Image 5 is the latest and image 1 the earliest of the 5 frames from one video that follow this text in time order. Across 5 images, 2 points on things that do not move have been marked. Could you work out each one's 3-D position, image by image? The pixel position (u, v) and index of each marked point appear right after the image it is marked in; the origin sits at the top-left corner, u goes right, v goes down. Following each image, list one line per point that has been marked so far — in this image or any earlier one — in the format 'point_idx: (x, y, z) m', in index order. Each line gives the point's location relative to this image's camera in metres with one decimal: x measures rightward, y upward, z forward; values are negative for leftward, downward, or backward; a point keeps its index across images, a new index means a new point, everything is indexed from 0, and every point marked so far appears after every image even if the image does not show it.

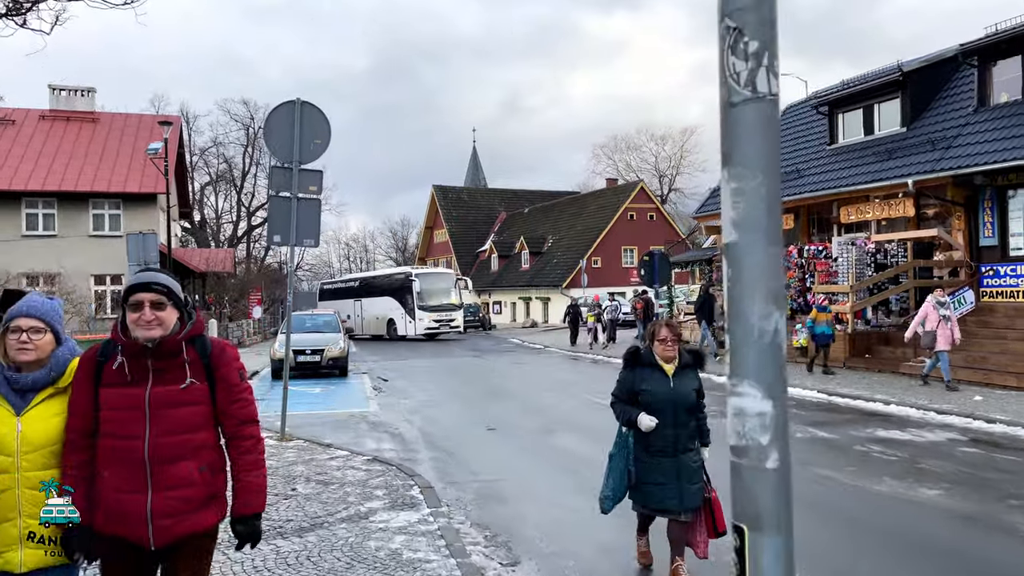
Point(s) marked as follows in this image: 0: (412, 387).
0: (-2.1, -2.0, +16.0) m
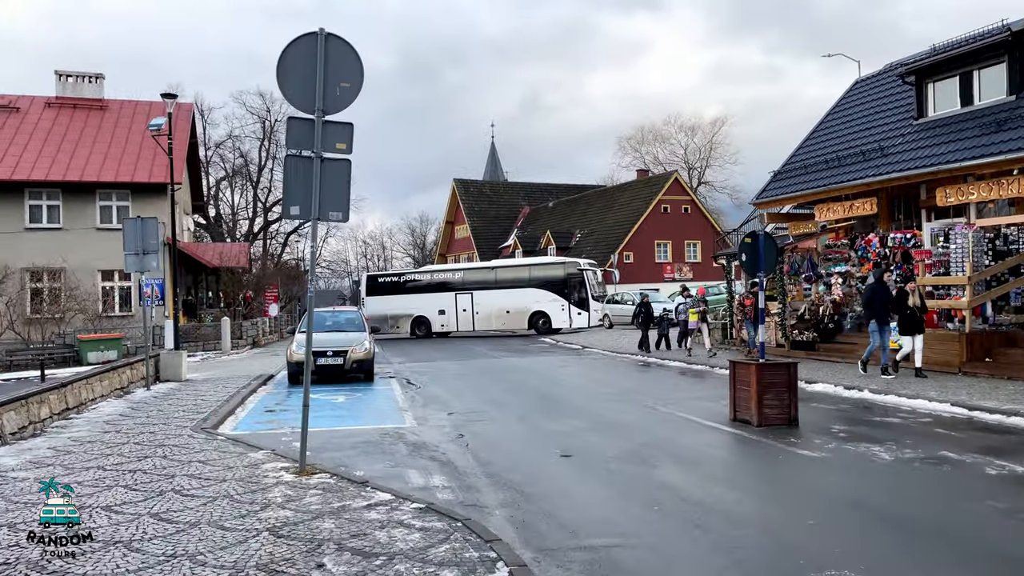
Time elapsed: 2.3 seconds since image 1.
0: (-1.1, -1.9, +13.8) m
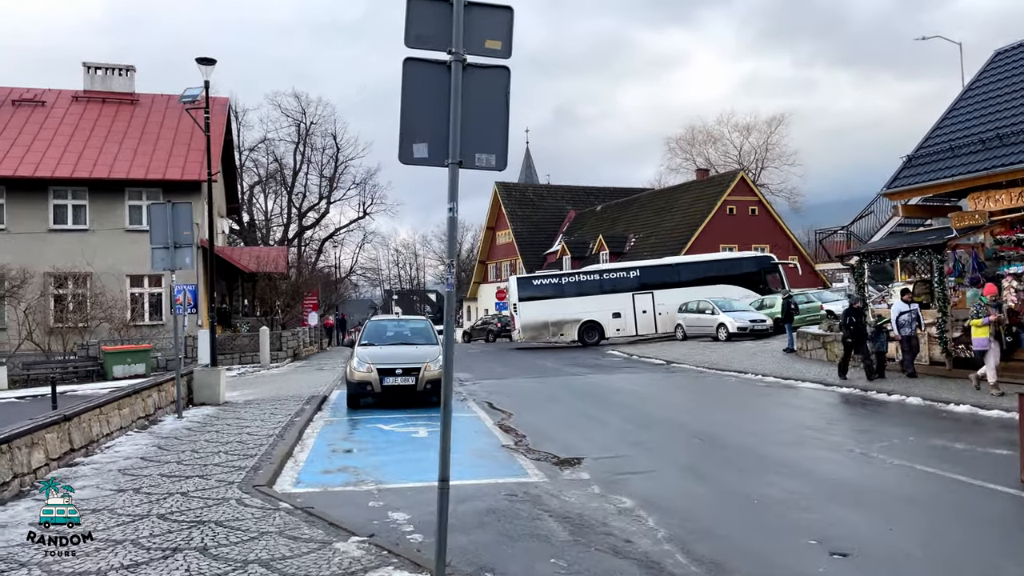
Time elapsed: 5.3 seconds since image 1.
0: (+0.7, -1.9, +10.8) m
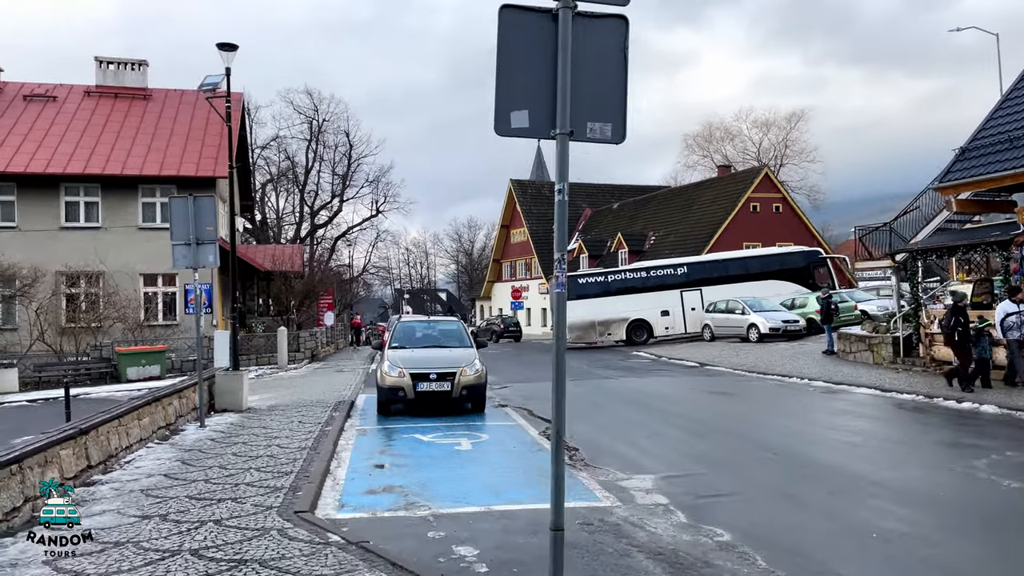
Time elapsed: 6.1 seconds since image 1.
0: (+1.3, -1.9, +9.9) m
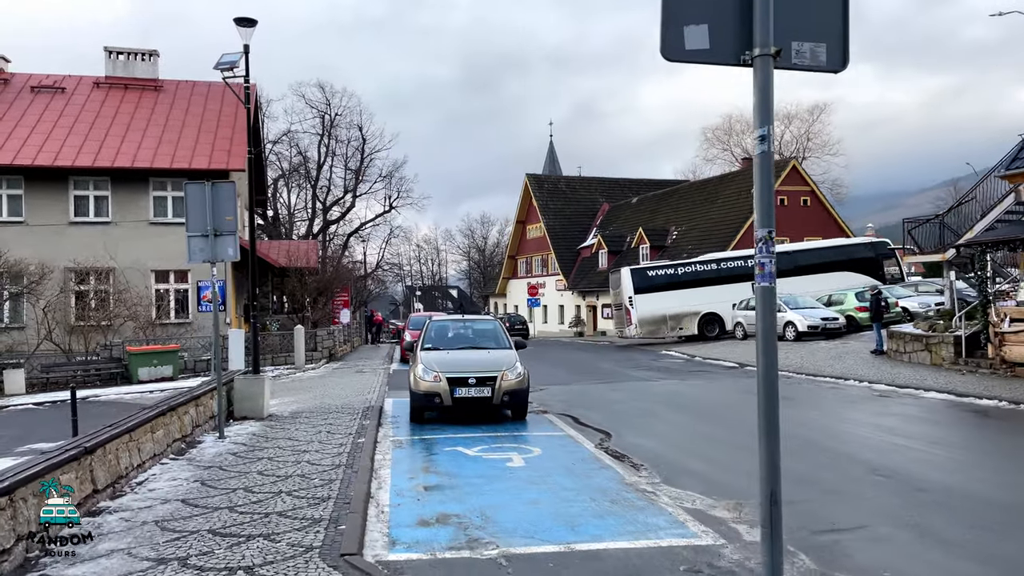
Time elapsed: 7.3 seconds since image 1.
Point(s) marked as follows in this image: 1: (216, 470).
0: (+2.0, -1.9, +8.8) m
1: (-3.0, -1.8, +7.8) m
